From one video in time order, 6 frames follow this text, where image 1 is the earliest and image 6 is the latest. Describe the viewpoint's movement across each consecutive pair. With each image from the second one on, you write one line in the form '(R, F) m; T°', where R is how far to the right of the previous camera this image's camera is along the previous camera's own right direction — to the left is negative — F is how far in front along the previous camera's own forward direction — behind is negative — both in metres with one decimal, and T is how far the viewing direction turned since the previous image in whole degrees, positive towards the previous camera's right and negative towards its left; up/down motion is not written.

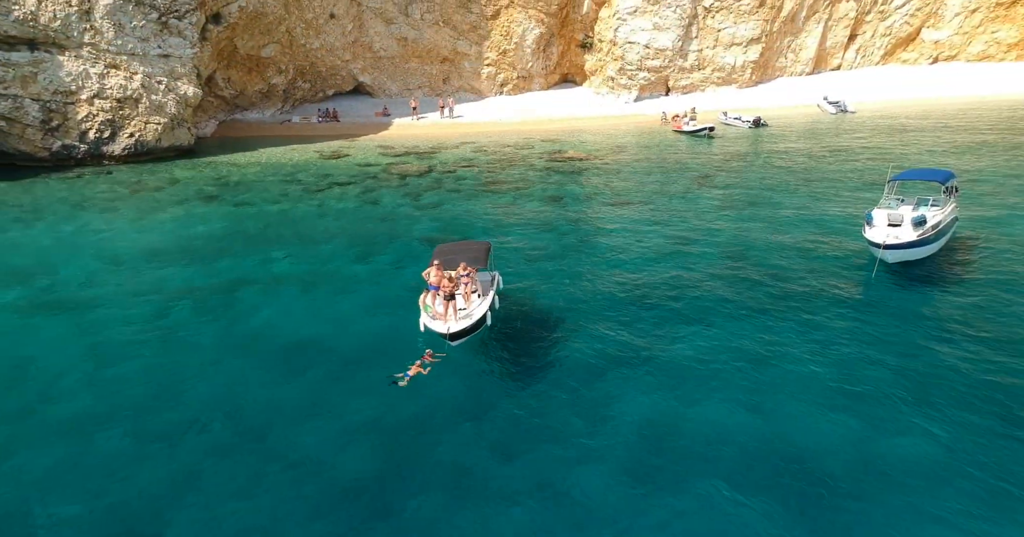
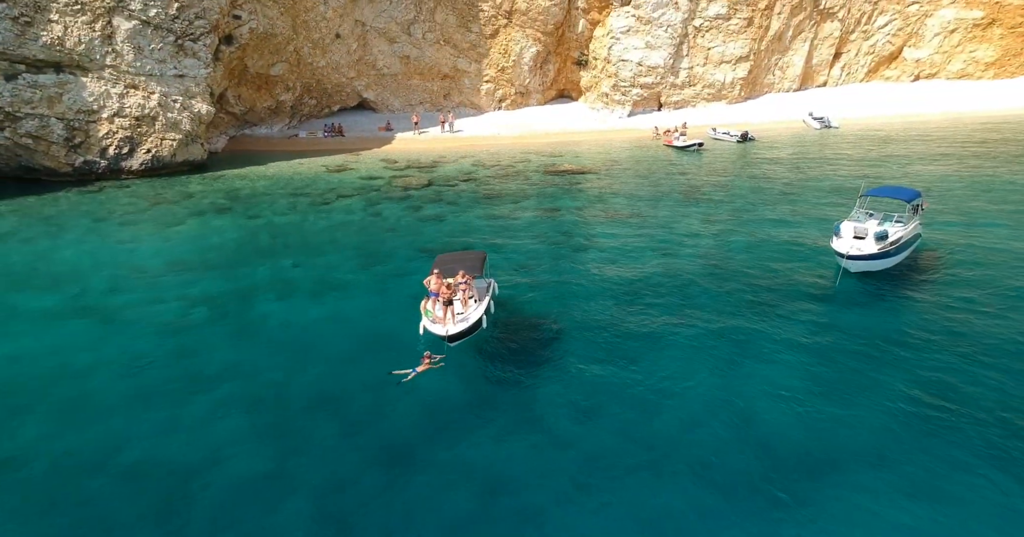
(+0.3, -1.6) m; 0°
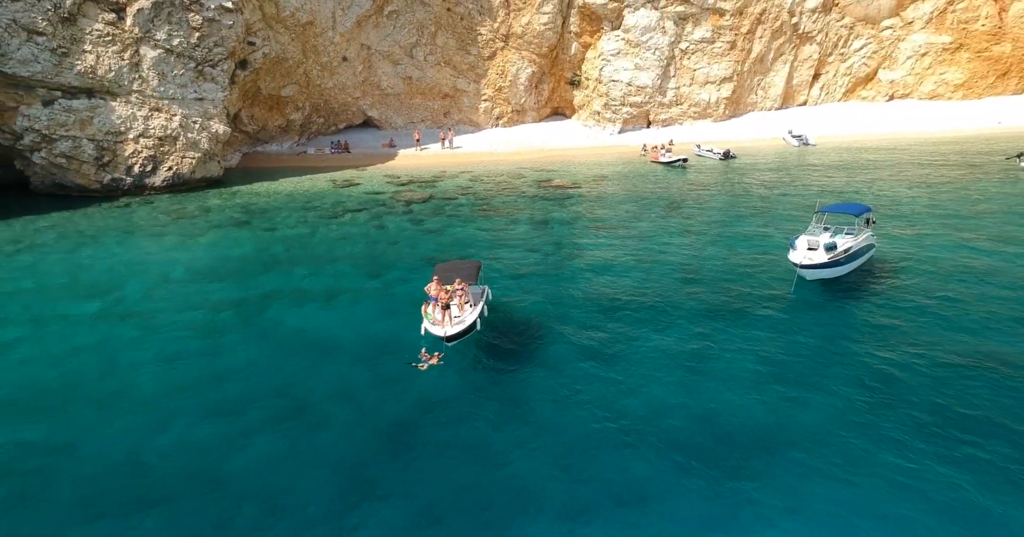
(+0.5, -2.4) m; 0°
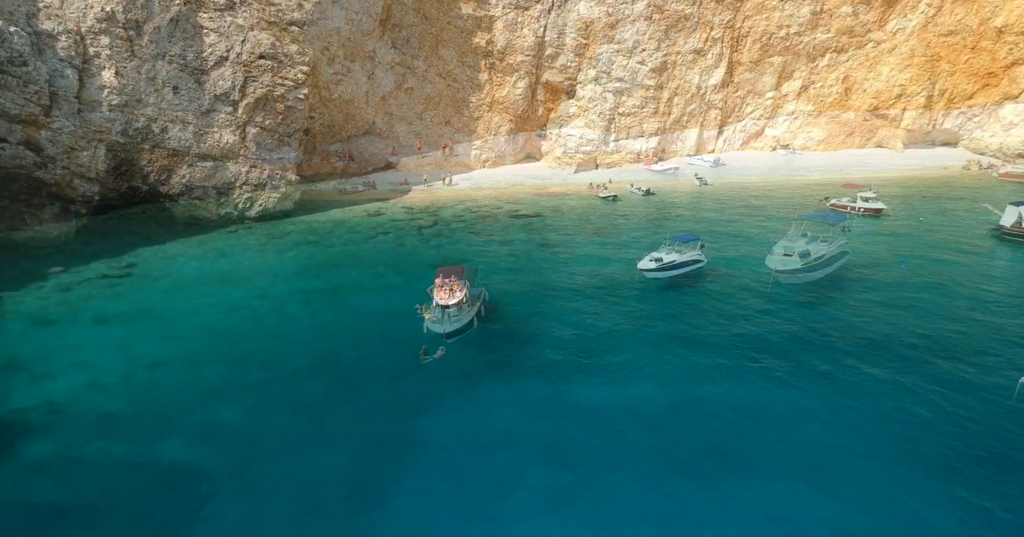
(+0.3, -1.8) m; 0°
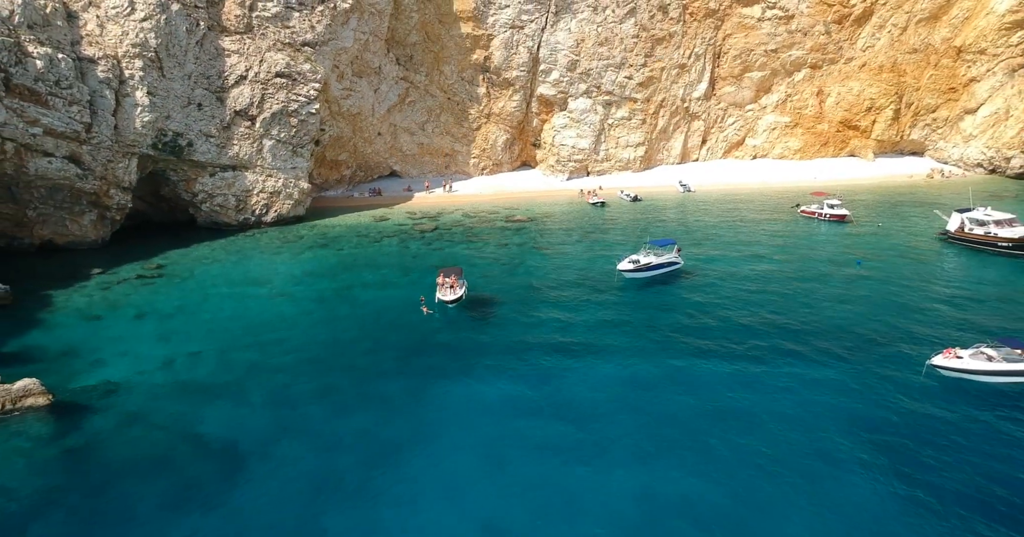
(+0.4, -3.3) m; 0°
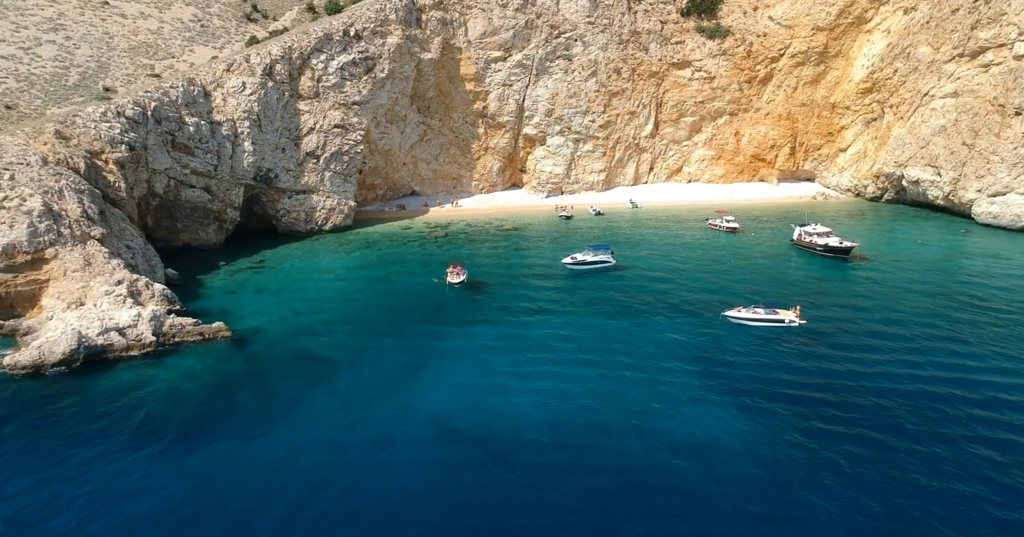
(+0.4, -3.5) m; 0°
